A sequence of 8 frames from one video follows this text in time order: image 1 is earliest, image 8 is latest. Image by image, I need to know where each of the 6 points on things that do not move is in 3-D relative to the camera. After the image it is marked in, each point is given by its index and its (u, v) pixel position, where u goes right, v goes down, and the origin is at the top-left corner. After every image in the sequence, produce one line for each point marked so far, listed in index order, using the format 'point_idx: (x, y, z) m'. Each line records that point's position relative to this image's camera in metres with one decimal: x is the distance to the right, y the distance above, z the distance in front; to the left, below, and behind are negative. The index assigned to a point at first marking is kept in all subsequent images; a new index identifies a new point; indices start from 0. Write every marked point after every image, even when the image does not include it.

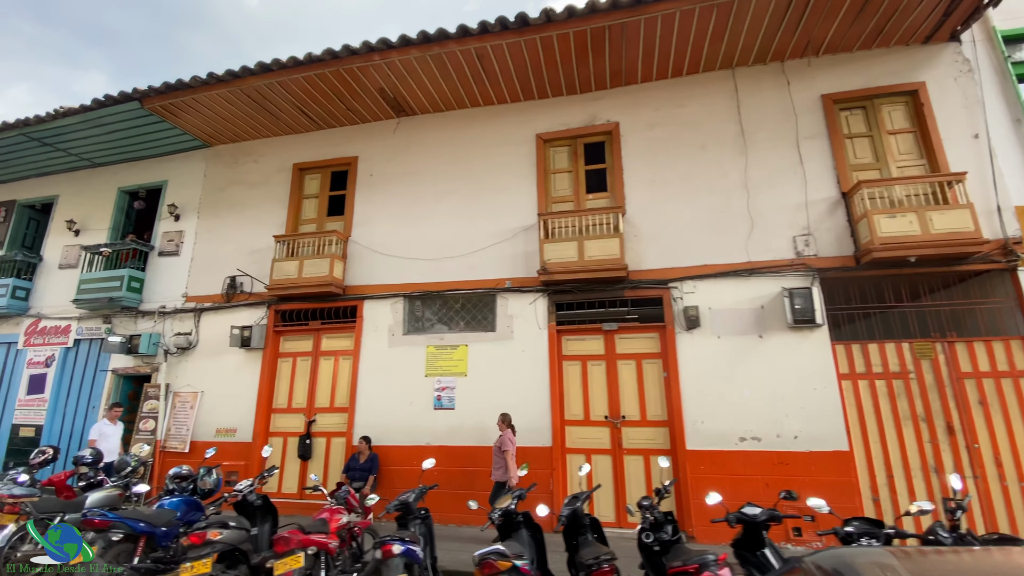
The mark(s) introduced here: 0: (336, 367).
0: (-2.9, -1.3, +7.4) m
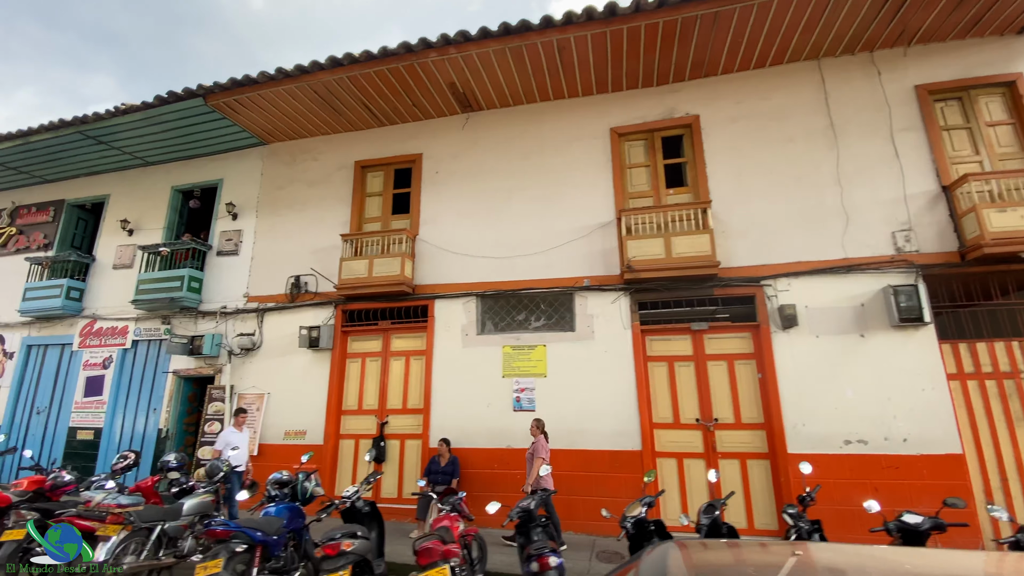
0: (-1.7, -1.3, +7.2) m
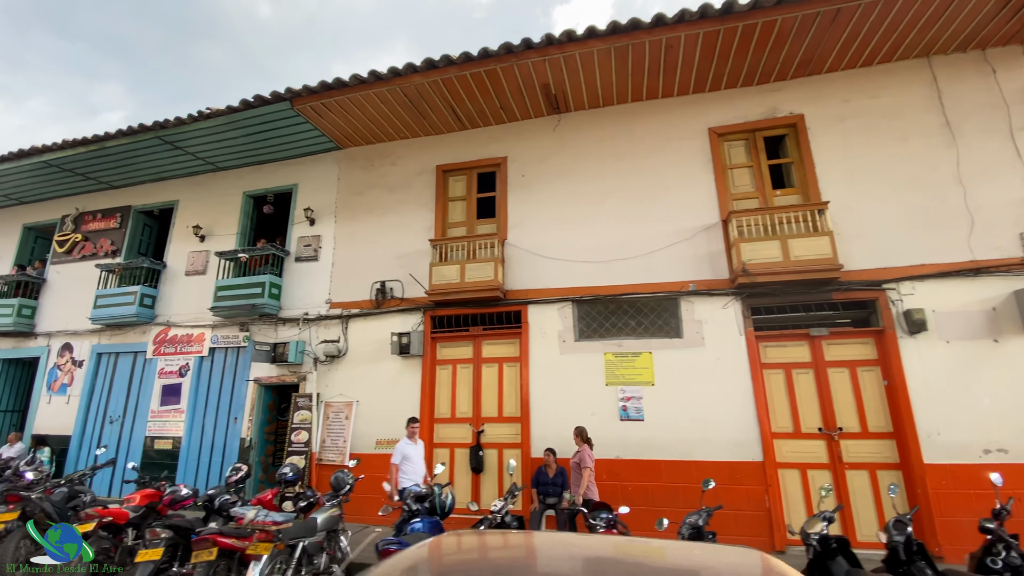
0: (-0.2, -1.3, +7.1) m
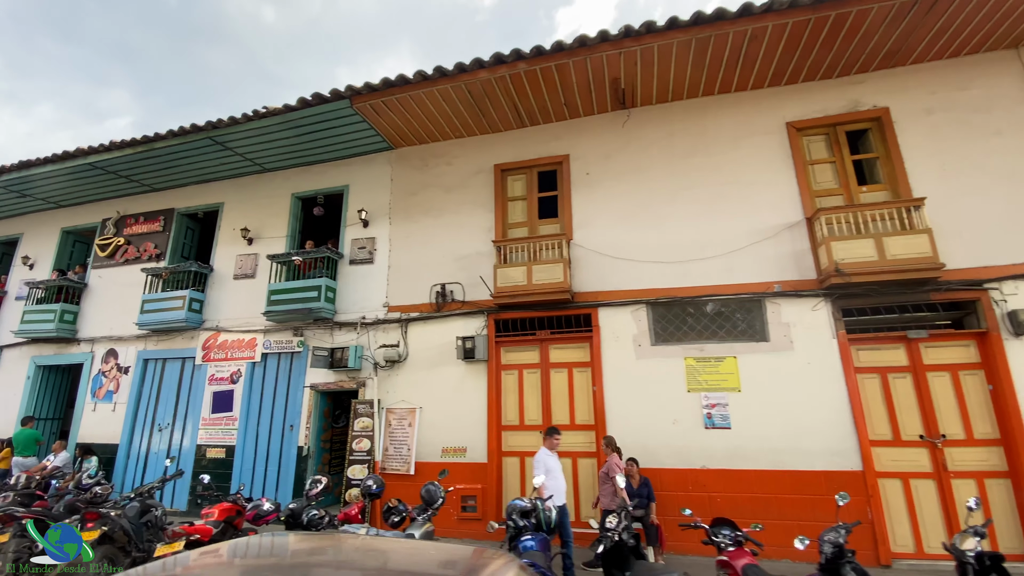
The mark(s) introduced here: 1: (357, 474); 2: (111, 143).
0: (+0.9, -1.4, +6.8) m
1: (-2.4, -2.8, +7.0) m
2: (-7.0, +2.5, +8.1) m
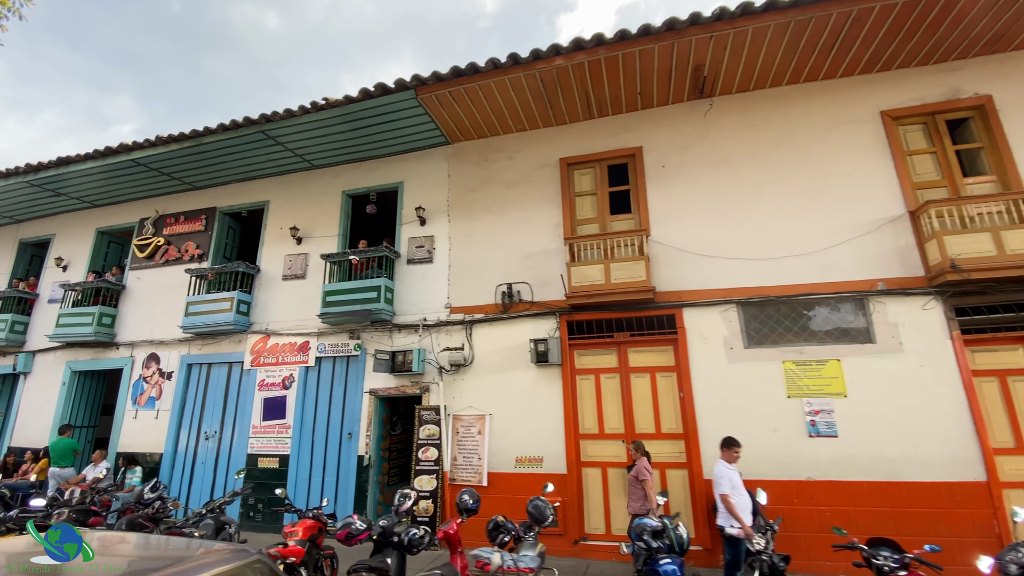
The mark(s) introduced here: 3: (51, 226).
0: (+2.0, -1.4, +6.4) m
1: (-1.3, -2.8, +6.6) m
2: (-6.0, +2.5, +7.8) m
3: (-10.3, +1.4, +10.4) m
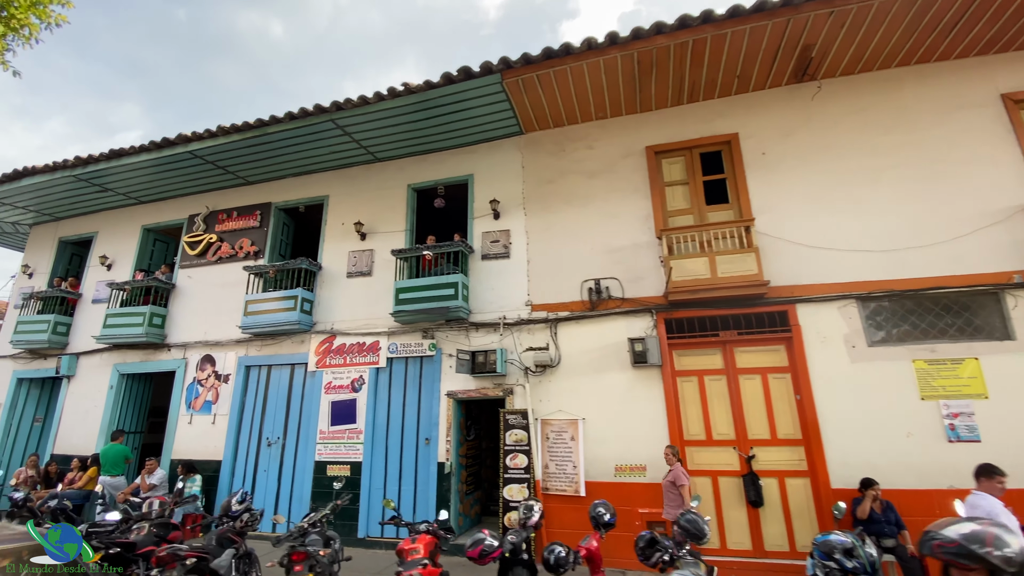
0: (+3.2, -1.3, +5.9) m
1: (0.0, -2.7, +6.1) m
2: (-4.7, +2.6, +7.4) m
3: (-9.0, +1.4, +10.0) m
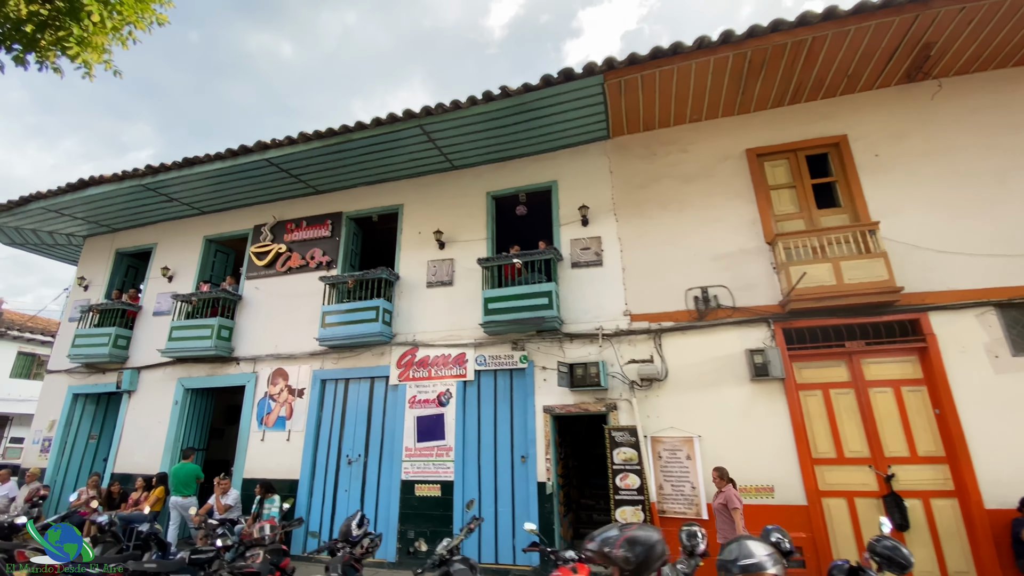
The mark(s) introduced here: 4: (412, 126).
0: (+4.6, -1.4, +5.6) m
1: (+1.4, -2.8, +5.7) m
2: (-3.3, +2.4, +7.2) m
3: (-7.6, +1.1, +9.8) m
4: (-1.5, +2.5, +7.0) m
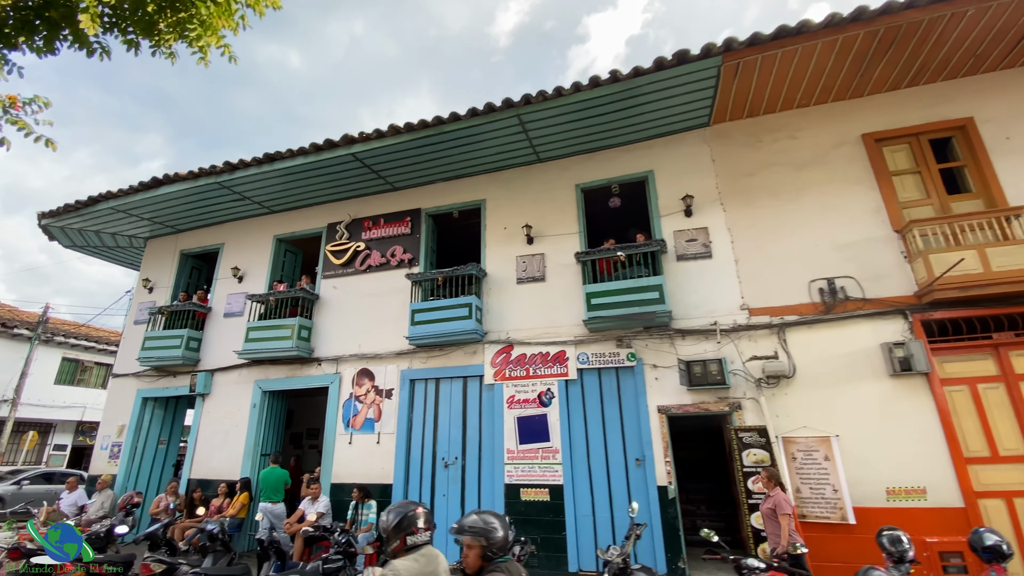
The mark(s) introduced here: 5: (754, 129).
0: (+6.1, -1.2, +5.2) m
1: (+2.9, -2.7, +5.4) m
2: (-1.8, +2.5, +7.0) m
3: (-6.1, +1.1, +9.6) m
4: (0.0, +2.5, +6.8) m
5: (+3.6, +2.4, +7.1) m
